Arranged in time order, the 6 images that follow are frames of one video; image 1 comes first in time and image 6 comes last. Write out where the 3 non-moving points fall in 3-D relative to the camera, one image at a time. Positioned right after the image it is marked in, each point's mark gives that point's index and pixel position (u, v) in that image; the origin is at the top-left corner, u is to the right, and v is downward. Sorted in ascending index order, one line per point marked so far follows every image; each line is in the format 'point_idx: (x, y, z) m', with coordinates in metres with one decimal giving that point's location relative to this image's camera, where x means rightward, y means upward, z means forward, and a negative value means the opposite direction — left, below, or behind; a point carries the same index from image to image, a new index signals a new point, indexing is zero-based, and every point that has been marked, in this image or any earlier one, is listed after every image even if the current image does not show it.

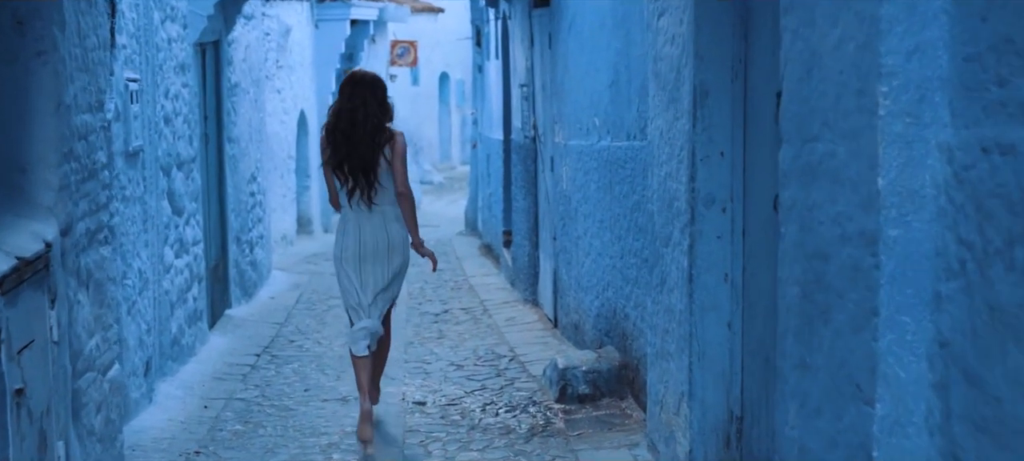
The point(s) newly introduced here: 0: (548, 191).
0: (+0.3, +0.3, +8.9) m
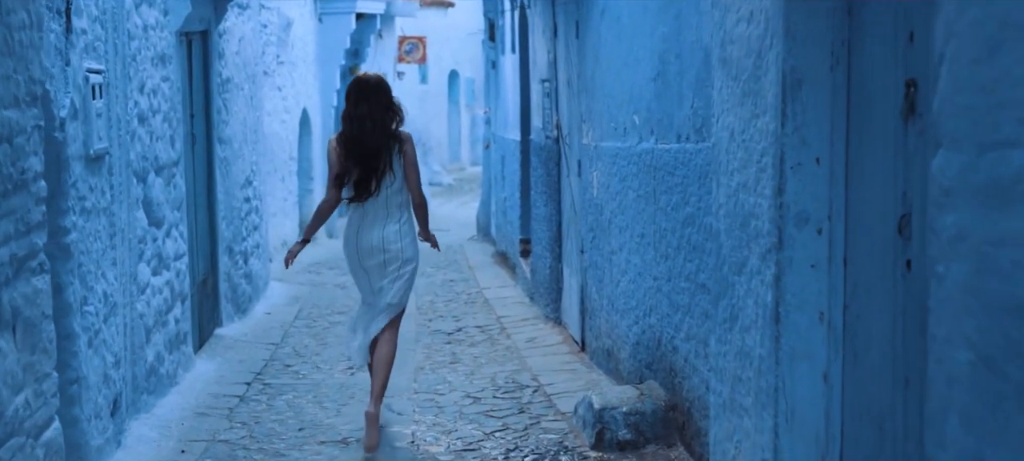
0: (+0.4, +0.2, +7.9) m
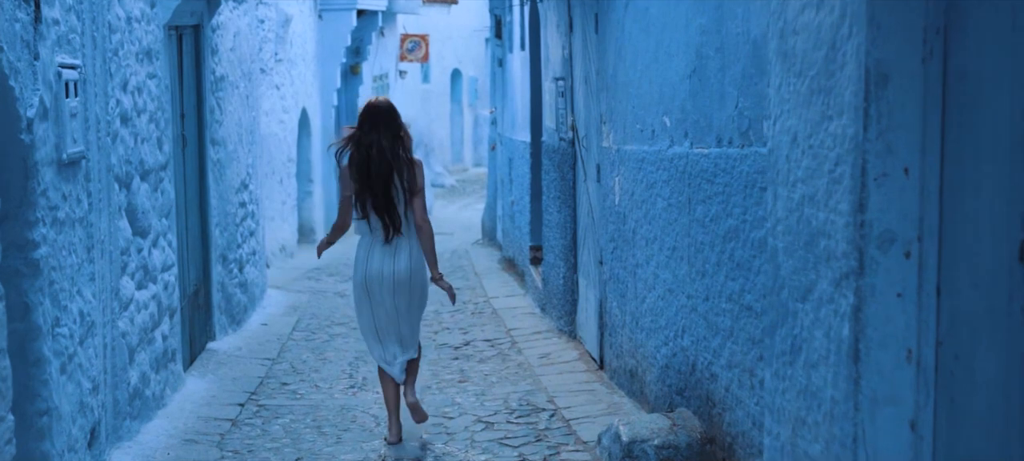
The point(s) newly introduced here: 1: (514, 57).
0: (+0.5, +0.2, +7.4) m
1: (0.0, +1.8, +11.9) m
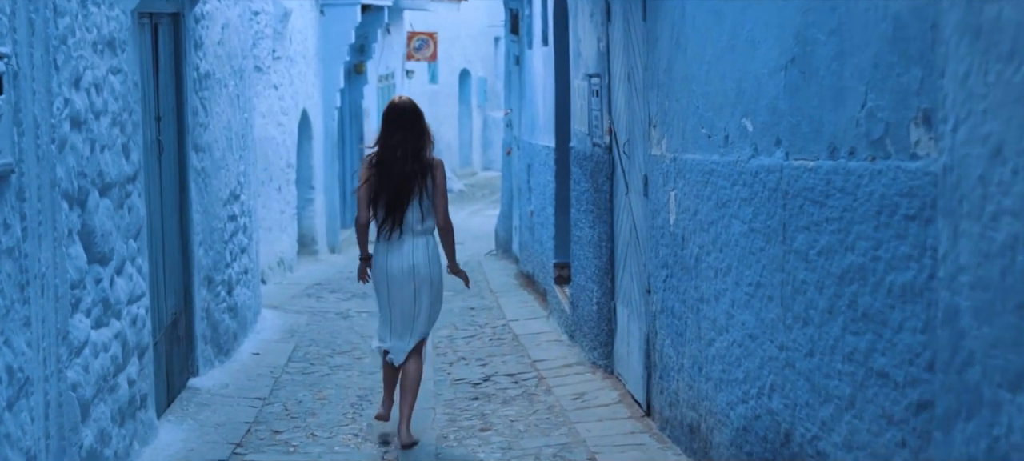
0: (+0.7, +0.1, +6.3) m
1: (+0.2, +1.7, +10.8) m
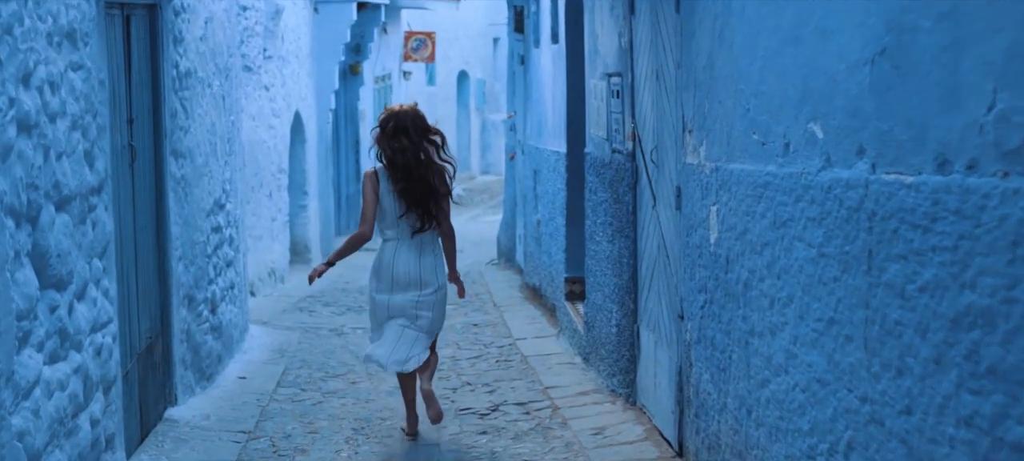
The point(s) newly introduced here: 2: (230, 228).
0: (+0.8, 0.0, +5.6) m
1: (+0.3, +1.6, +10.1) m
2: (-2.1, 0.0, +8.5) m
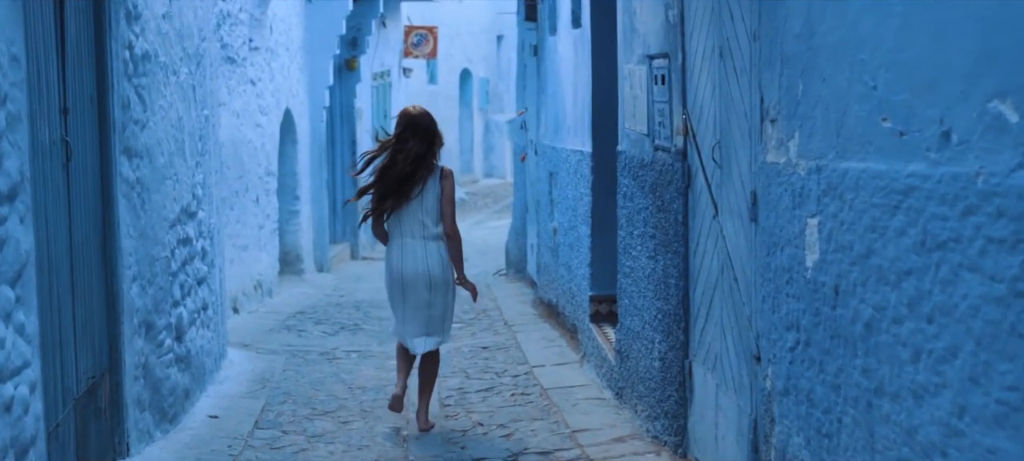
0: (+0.9, -0.1, +4.5) m
1: (+0.4, +1.5, +9.0) m
2: (-2.0, -0.1, +7.3) m
